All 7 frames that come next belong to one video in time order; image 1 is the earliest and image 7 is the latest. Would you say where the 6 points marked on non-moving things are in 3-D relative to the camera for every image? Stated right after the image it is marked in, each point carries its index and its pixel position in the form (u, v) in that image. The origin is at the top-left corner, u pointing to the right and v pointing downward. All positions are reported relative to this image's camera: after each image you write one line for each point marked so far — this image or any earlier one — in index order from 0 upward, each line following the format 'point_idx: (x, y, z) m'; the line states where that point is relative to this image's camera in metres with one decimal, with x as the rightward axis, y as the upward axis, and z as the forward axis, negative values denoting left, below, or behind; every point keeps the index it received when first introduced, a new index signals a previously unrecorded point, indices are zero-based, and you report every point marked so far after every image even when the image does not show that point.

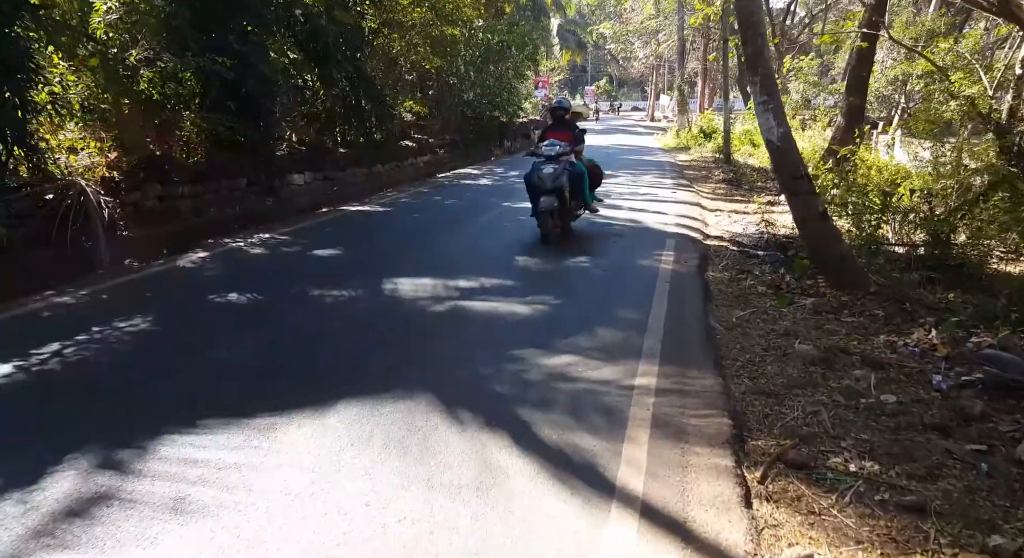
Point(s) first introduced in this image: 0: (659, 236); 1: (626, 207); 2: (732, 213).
0: (+1.9, +0.6, +8.7) m
1: (+1.9, +1.2, +11.2) m
2: (+3.8, +1.1, +11.4) m
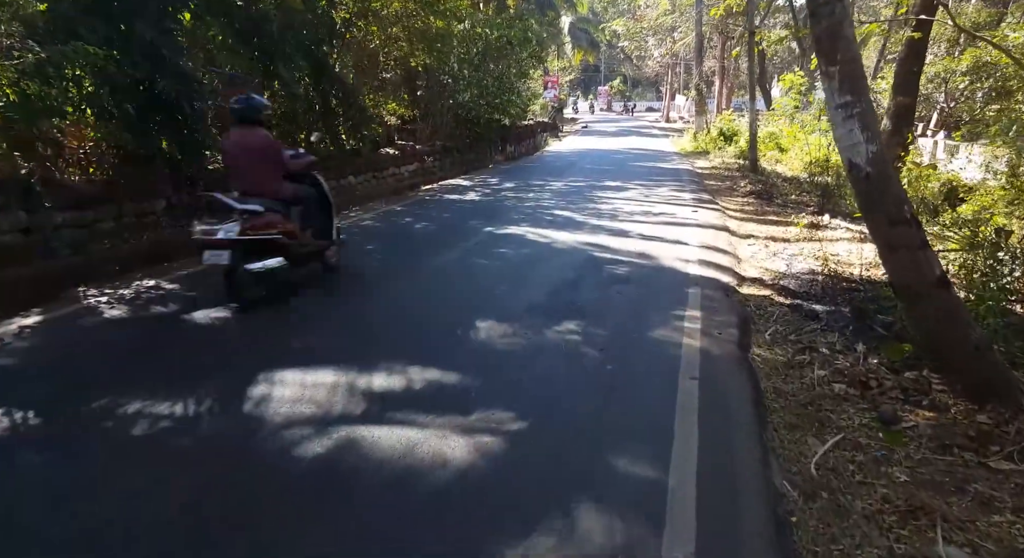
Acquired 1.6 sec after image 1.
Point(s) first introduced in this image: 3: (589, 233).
0: (+1.7, 0.0, +6.6) m
1: (+1.7, +0.6, +9.0) m
2: (+3.6, +0.5, +9.2) m
3: (+1.1, +0.6, +9.1) m
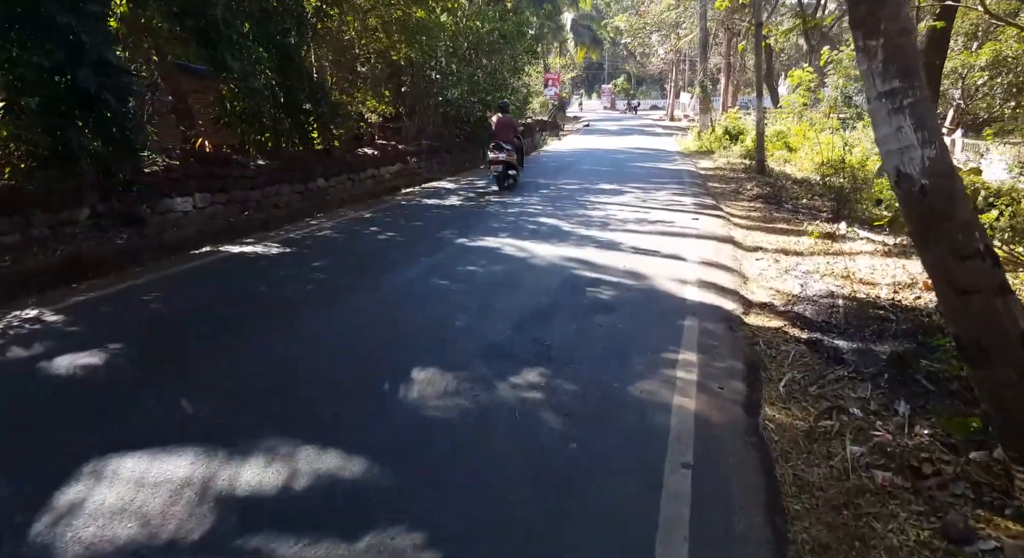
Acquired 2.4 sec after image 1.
0: (+1.3, -0.3, +5.5) m
1: (+1.4, +0.4, +8.0) m
2: (+3.3, +0.3, +8.1) m
3: (+0.8, +0.4, +8.0) m
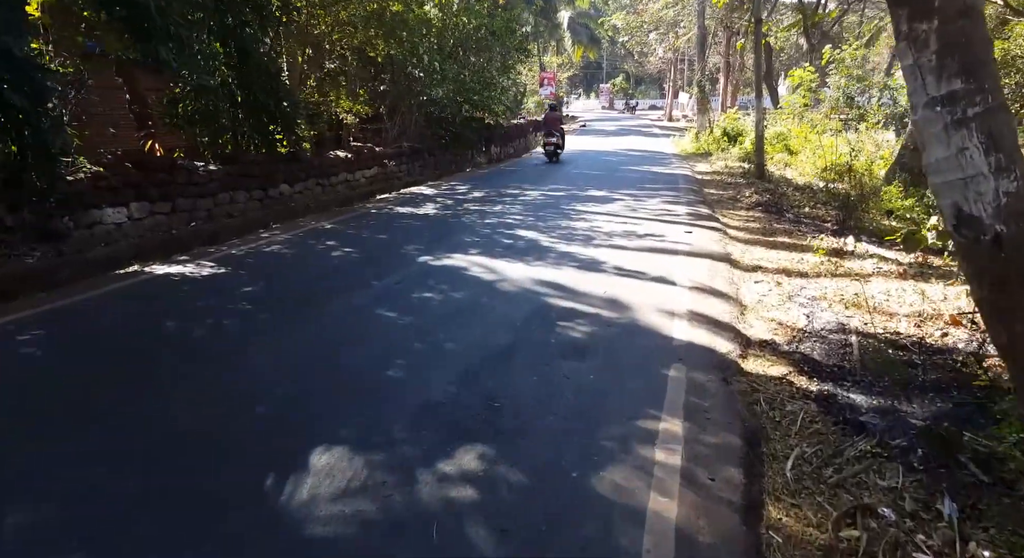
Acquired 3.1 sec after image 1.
0: (+1.0, -0.5, +4.6) m
1: (+1.1, +0.1, +7.1) m
2: (+2.9, 0.0, +7.2) m
3: (+0.4, +0.1, +7.1) m
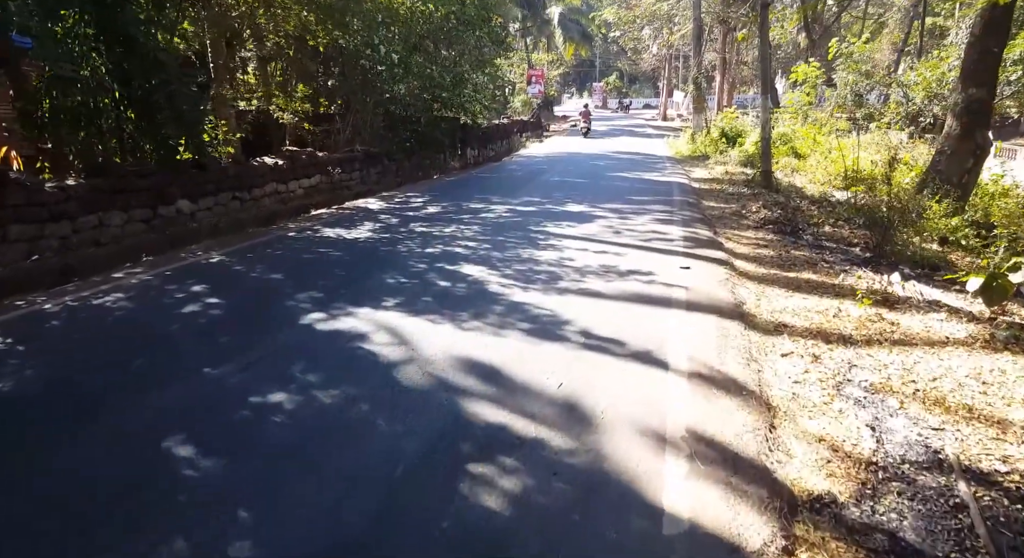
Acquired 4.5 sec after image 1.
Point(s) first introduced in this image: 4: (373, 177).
0: (+0.4, -1.1, +2.5) m
1: (+0.5, -0.4, +4.9) m
2: (+2.4, -0.5, +5.1) m
3: (-0.2, -0.4, +5.0) m
4: (-3.2, +2.4, +15.0) m
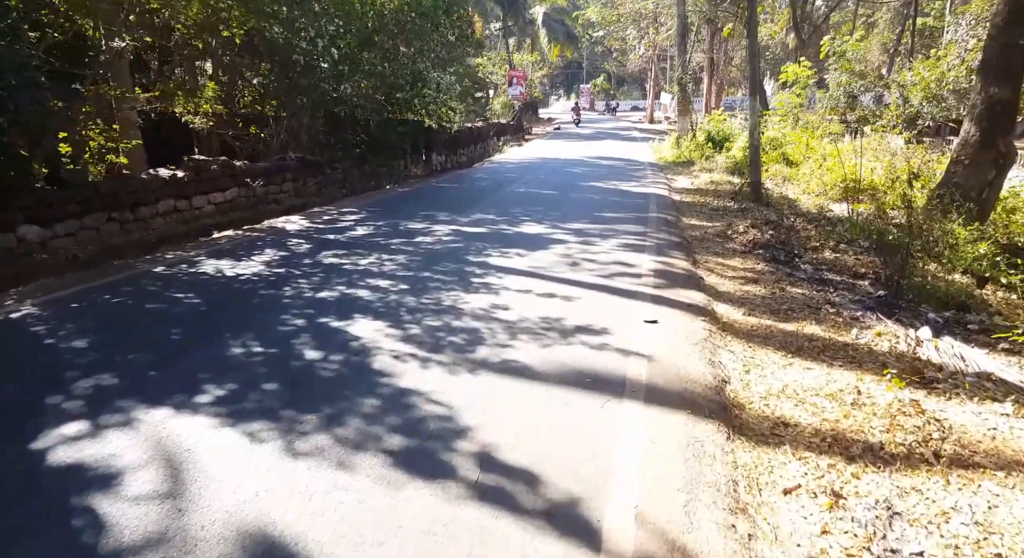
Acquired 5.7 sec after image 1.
0: (-0.2, -1.5, +0.7) m
1: (-0.2, -0.9, +3.2) m
2: (+1.6, -1.0, +3.4) m
3: (-0.9, -0.9, +3.2) m
4: (-4.1, +1.9, +13.2) m
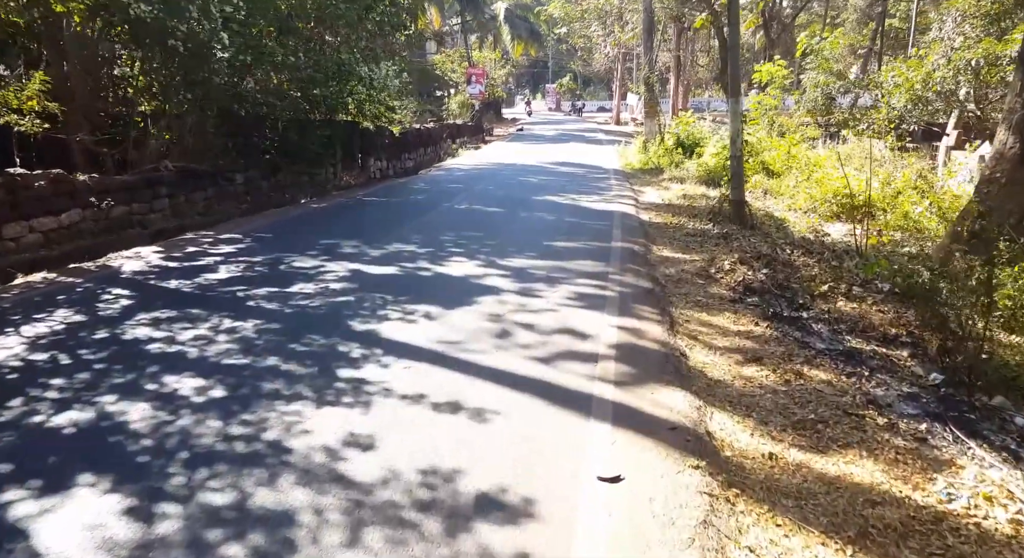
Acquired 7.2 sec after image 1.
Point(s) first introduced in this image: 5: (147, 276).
0: (-0.7, -2.2, -1.7) m
1: (-0.8, -1.5, +0.8) m
2: (+1.0, -1.6, +1.1) m
3: (-1.5, -1.5, +0.8) m
4: (-5.1, +1.2, +10.6) m
5: (-3.9, +0.1, +7.0) m
